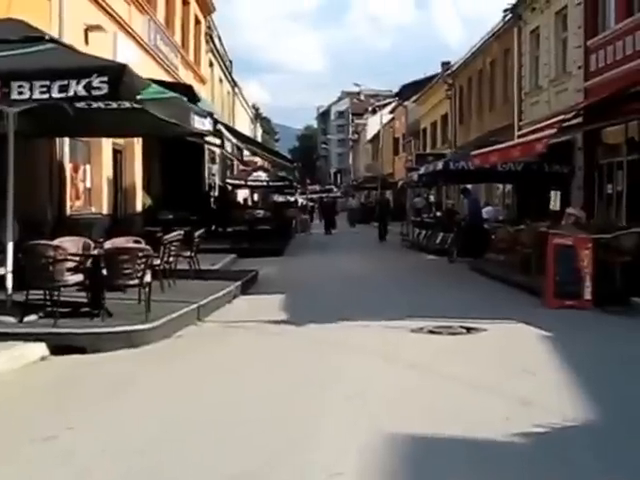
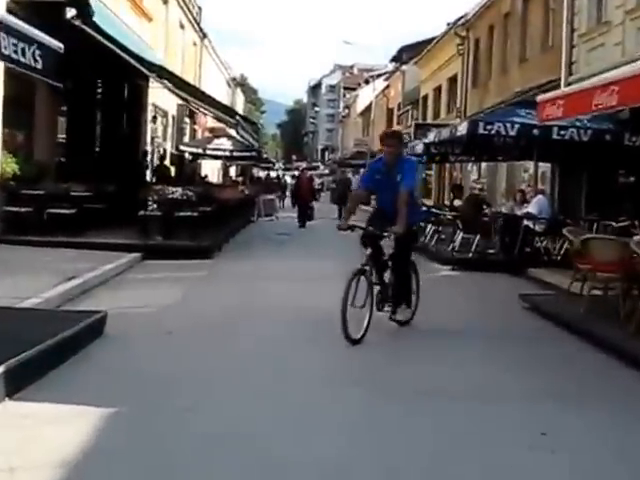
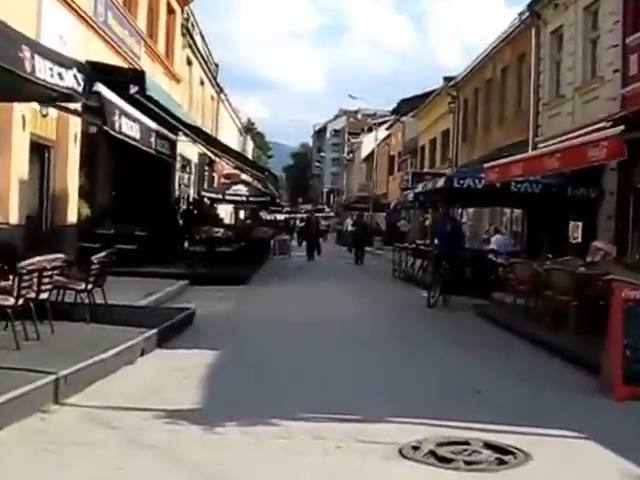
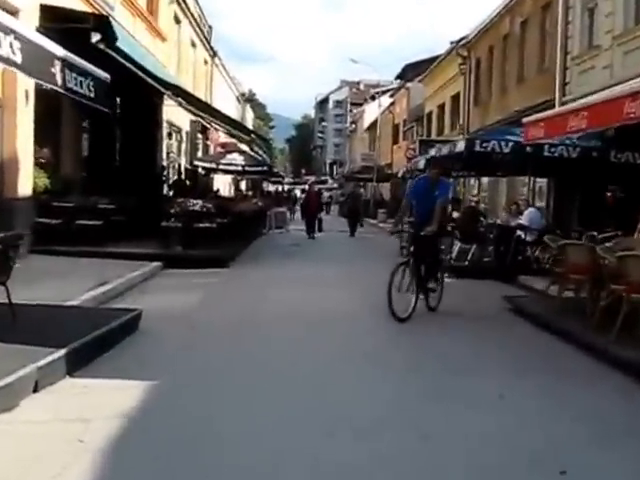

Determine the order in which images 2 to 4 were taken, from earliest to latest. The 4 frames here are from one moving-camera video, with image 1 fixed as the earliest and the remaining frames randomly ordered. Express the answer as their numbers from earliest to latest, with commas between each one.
3, 4, 2
